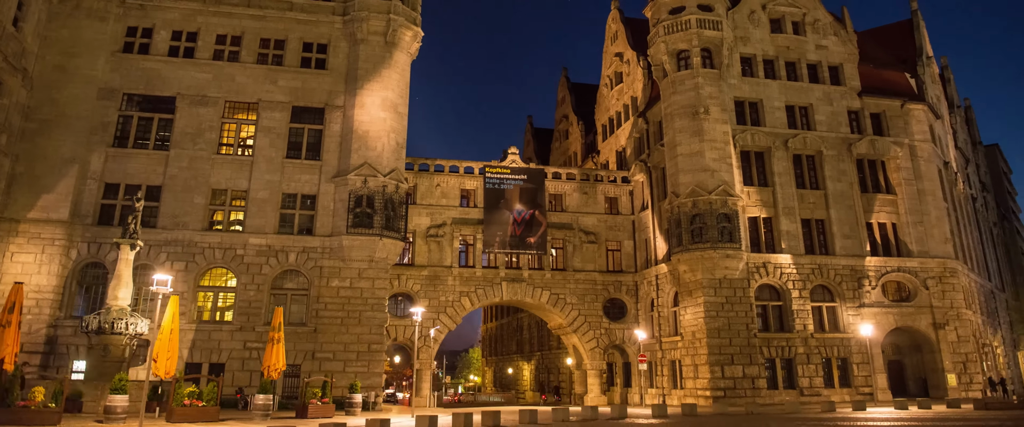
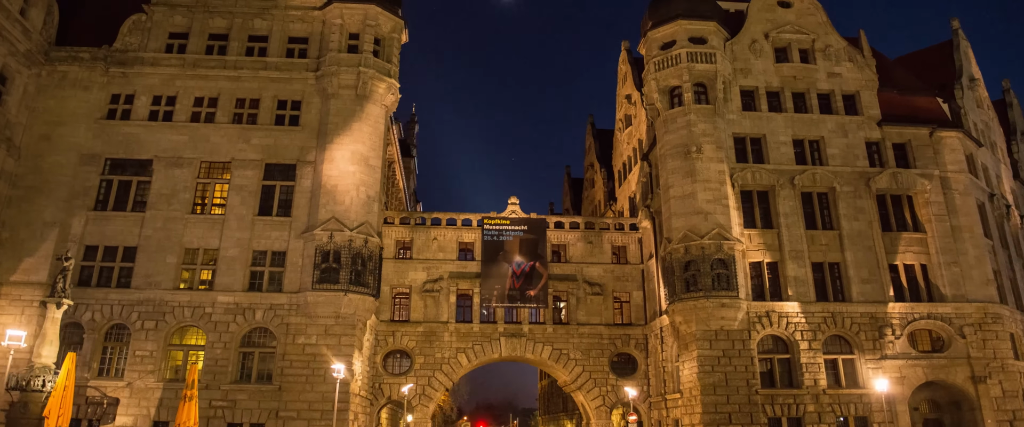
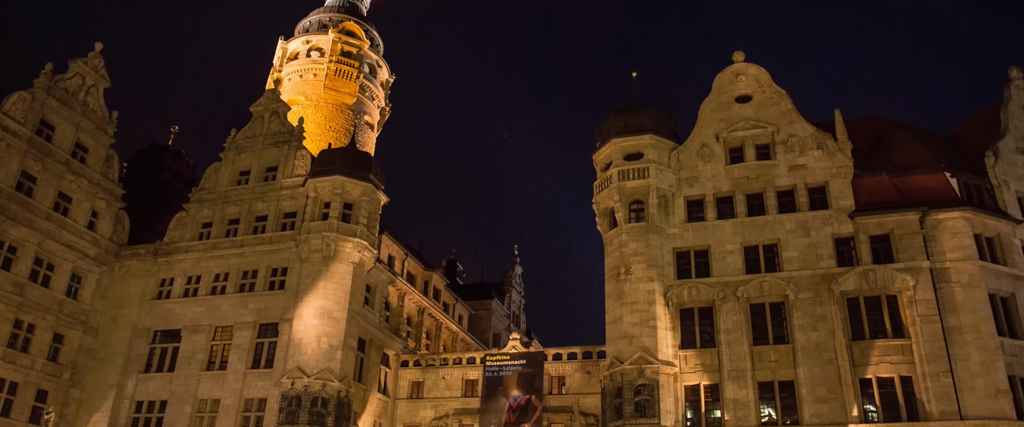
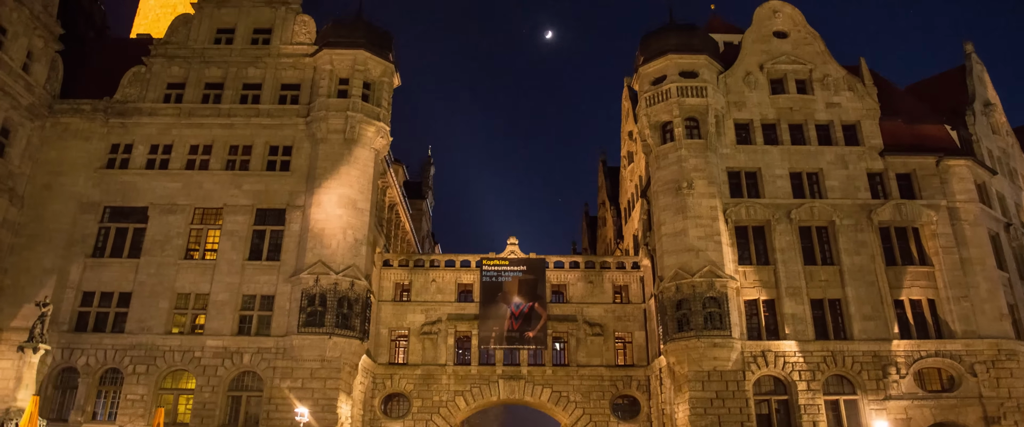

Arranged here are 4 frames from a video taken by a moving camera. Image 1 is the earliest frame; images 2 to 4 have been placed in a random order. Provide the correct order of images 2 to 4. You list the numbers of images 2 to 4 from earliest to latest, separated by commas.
2, 4, 3
